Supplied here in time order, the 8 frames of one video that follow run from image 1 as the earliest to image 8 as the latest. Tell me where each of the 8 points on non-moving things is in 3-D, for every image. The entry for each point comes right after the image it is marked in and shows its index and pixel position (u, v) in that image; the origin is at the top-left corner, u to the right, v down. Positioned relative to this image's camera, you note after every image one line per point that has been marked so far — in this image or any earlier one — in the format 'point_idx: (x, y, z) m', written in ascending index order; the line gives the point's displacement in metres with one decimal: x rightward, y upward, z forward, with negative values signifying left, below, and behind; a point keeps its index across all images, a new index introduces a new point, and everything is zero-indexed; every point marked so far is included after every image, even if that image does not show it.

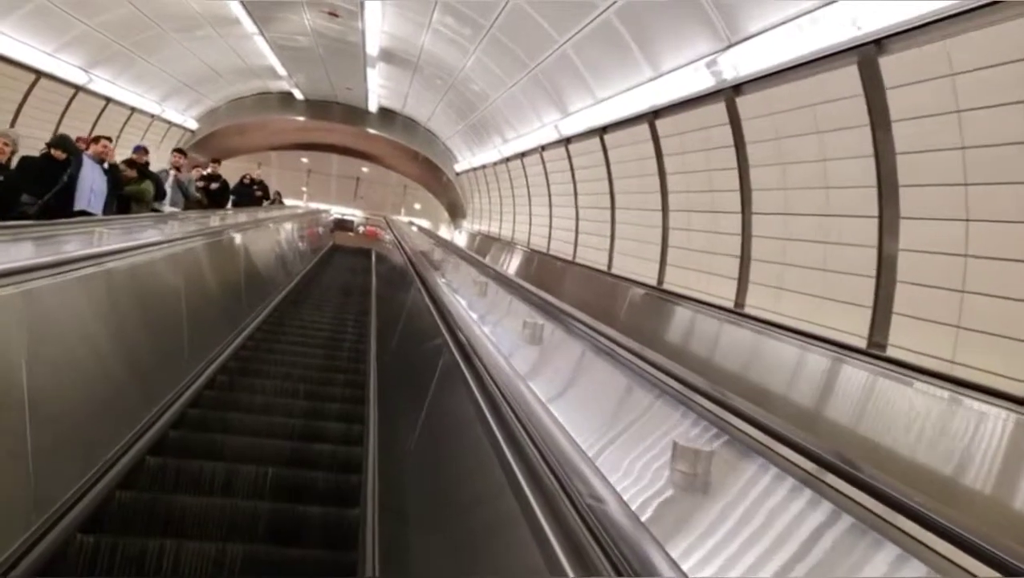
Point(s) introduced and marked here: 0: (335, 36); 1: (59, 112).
0: (-2.6, +3.8, +11.2) m
1: (-7.4, +3.0, +12.3) m
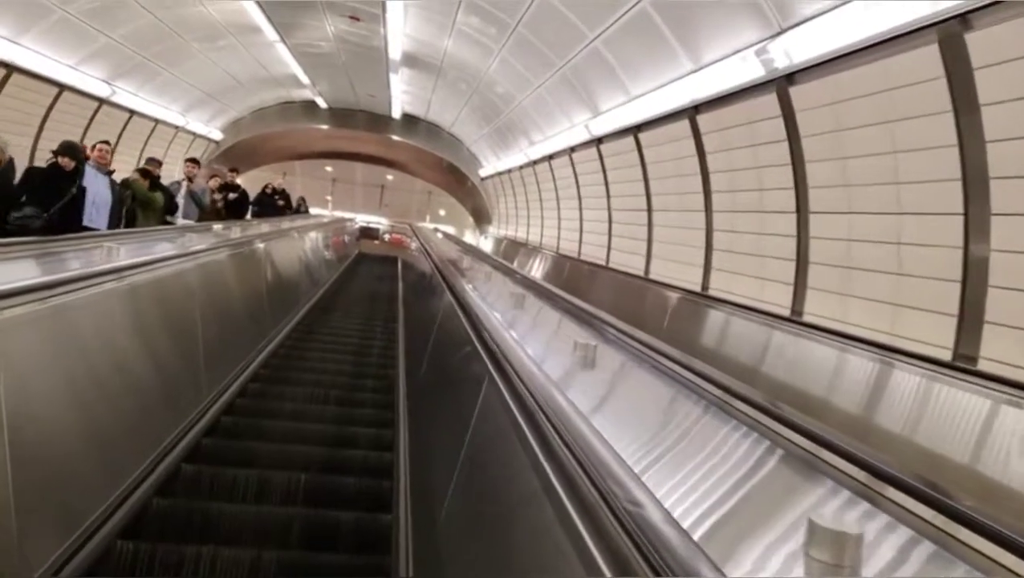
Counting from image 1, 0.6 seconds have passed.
0: (-2.2, +3.6, +11.1) m
1: (-7.0, +2.7, +12.3) m
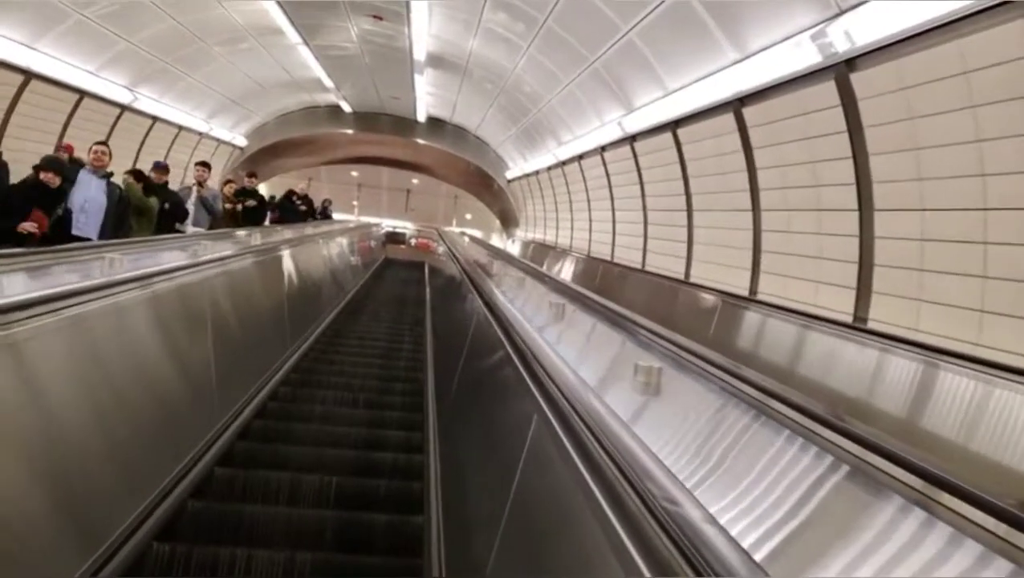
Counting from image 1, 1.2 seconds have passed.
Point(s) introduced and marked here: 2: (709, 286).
0: (-1.8, +3.6, +10.9) m
1: (-6.6, +2.6, +12.3) m
2: (+2.6, +0.1, +10.4) m
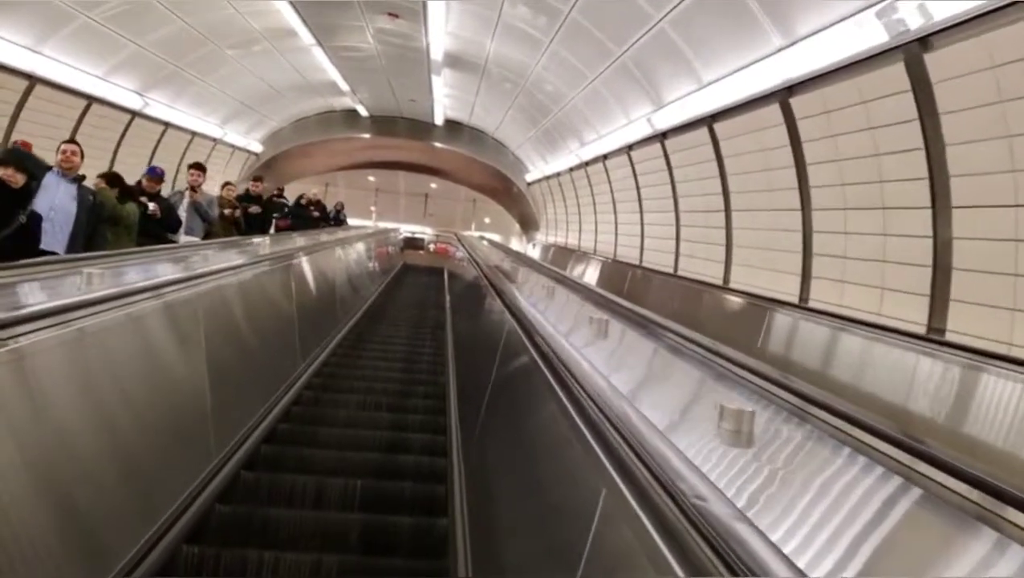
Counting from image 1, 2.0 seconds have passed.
0: (-1.6, +3.5, +10.7) m
1: (-6.3, +2.4, +12.2) m
2: (+2.9, 0.0, +10.1) m
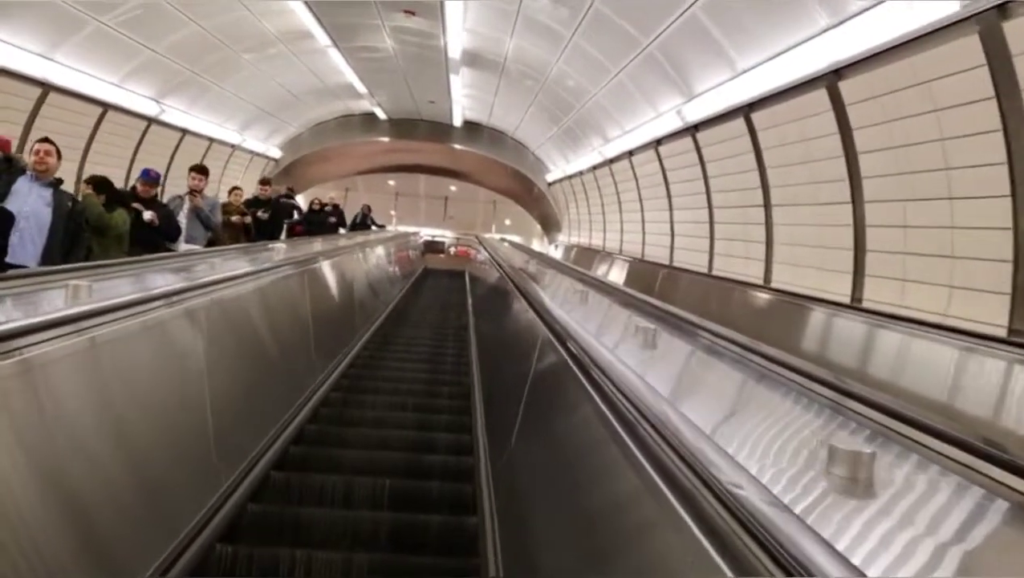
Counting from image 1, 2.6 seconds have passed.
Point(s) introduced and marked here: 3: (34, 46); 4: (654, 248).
0: (-1.3, +3.4, +10.5) m
1: (-6.0, +2.3, +12.1) m
2: (+3.2, +0.1, +9.7) m
3: (-4.8, +2.5, +7.7) m
4: (+2.8, +0.8, +15.4) m
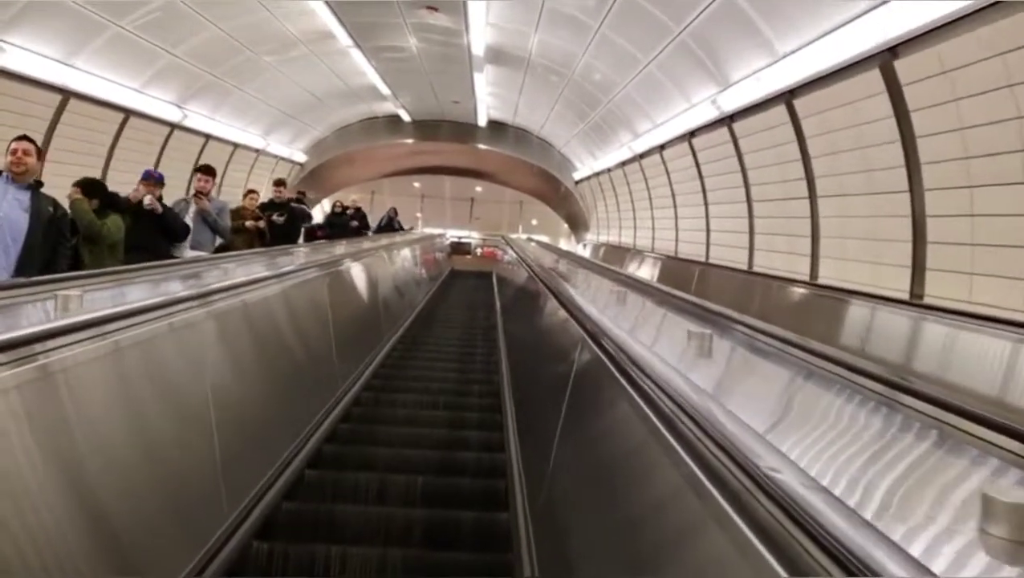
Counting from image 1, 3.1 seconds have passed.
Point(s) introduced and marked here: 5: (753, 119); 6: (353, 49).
0: (-1.0, +3.4, +10.3) m
1: (-5.5, +2.2, +12.1) m
2: (+3.5, +0.1, +9.4) m
3: (-4.6, +2.4, +7.7) m
4: (+3.4, +0.9, +15.1) m
5: (+3.2, +2.2, +9.9) m
6: (-2.2, +3.3, +10.6) m
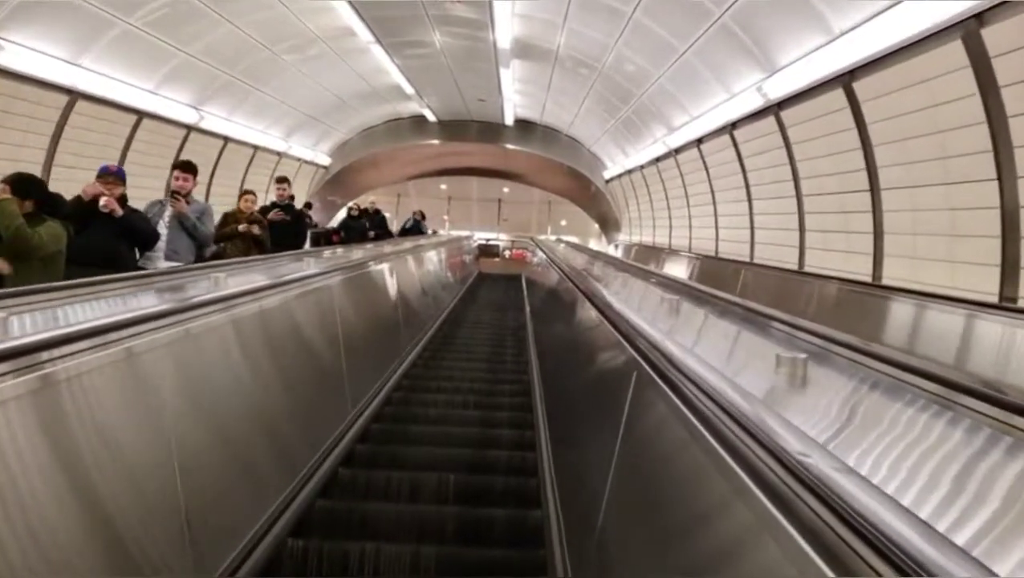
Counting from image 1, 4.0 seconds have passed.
0: (-0.6, +3.3, +10.0) m
1: (-5.1, +2.1, +12.0) m
2: (+3.9, +0.1, +9.0) m
3: (-4.3, +2.3, +7.6) m
4: (+3.9, +0.8, +14.6) m
5: (+3.5, +2.2, +9.4) m
6: (-1.8, +3.2, +10.3) m
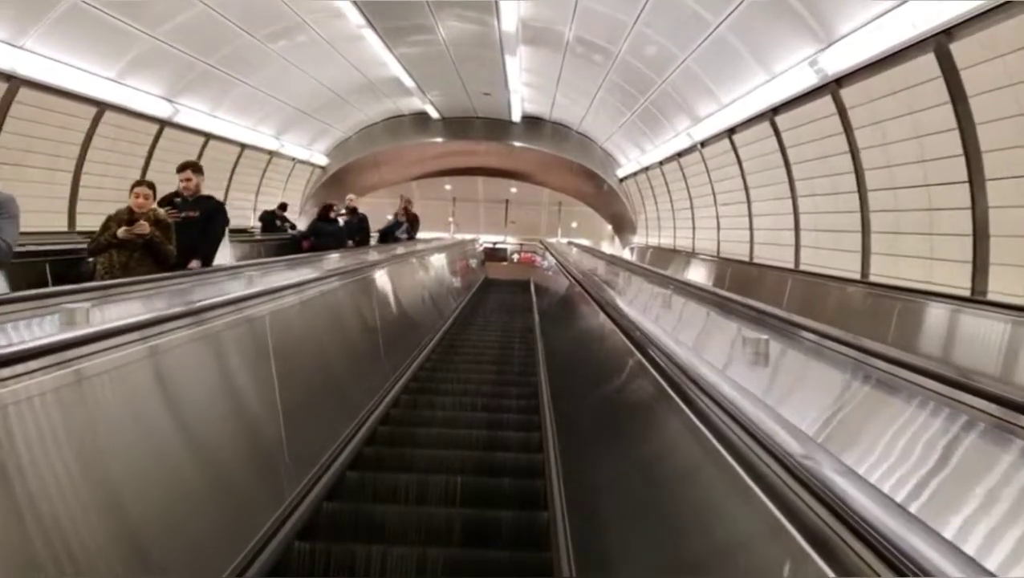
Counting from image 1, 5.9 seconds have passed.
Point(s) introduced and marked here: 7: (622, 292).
0: (-0.5, +3.2, +9.3) m
1: (-5.0, +1.9, +11.3) m
2: (+4.0, 0.0, +8.2) m
3: (-4.3, +2.2, +6.9) m
4: (+4.1, +0.8, +13.8) m
5: (+3.6, +2.1, +8.6) m
6: (-1.7, +3.1, +9.6) m
7: (+1.0, -0.1, +7.0) m
